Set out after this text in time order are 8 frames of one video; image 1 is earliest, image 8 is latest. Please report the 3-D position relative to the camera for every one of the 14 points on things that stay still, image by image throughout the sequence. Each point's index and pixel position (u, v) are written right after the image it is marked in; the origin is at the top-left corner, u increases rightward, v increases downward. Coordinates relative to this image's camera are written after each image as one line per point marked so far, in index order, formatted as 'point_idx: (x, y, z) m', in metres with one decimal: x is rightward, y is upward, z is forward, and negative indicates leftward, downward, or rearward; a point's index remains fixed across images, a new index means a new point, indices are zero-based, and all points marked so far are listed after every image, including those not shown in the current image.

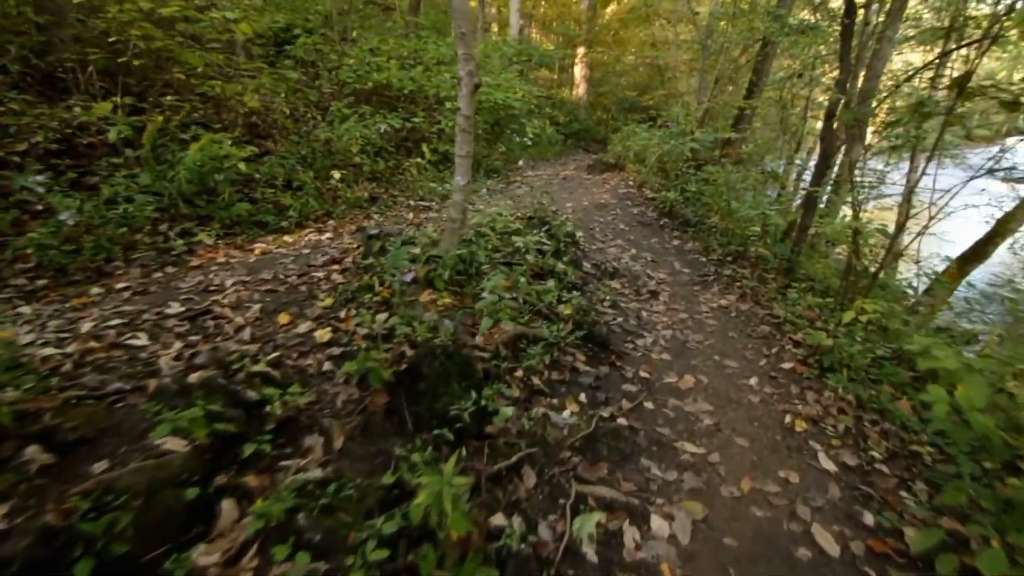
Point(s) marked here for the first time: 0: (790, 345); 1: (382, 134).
0: (+3.0, -0.6, +5.3) m
1: (-3.1, +2.9, +9.4) m
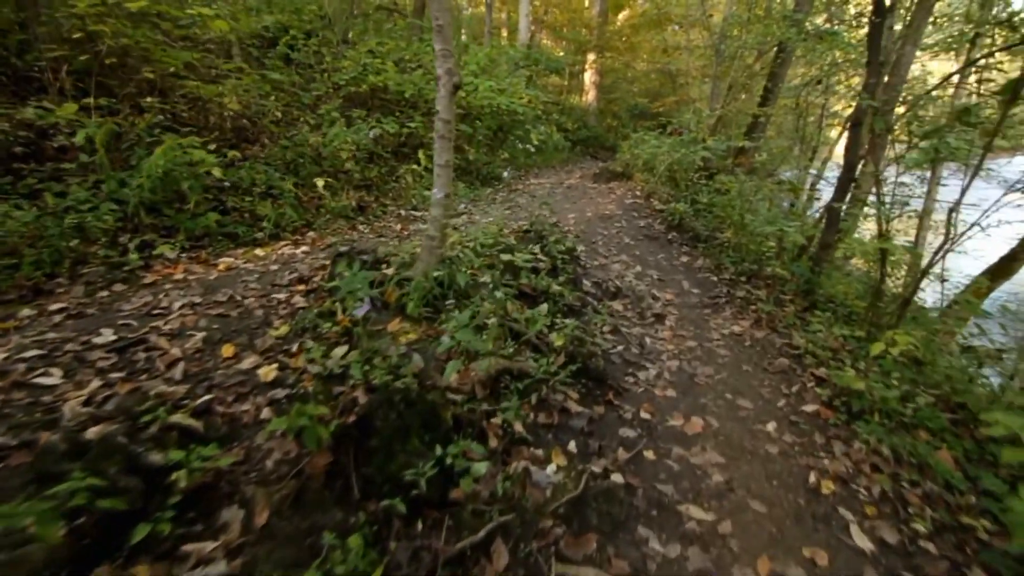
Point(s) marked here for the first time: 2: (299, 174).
0: (+2.9, -0.9, +4.7) m
1: (-3.1, +2.6, +9.0) m
2: (-3.4, +1.8, +7.7) m
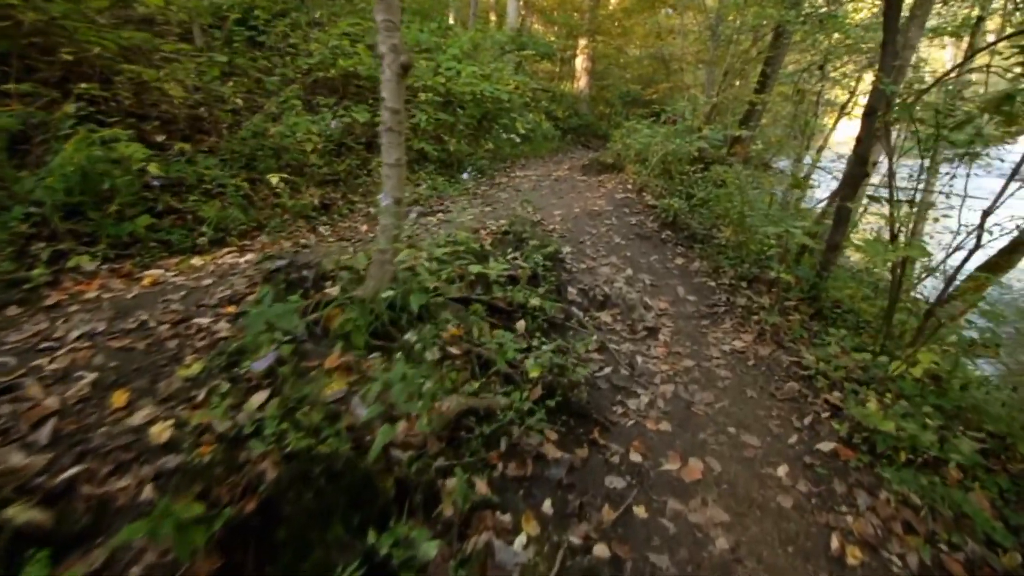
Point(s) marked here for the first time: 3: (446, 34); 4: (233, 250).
0: (+2.6, -1.1, +4.1) m
1: (-3.4, +2.6, +8.2) m
2: (-3.7, +1.7, +6.9) m
3: (-1.9, +7.5, +14.3) m
4: (-3.0, +0.4, +5.2) m
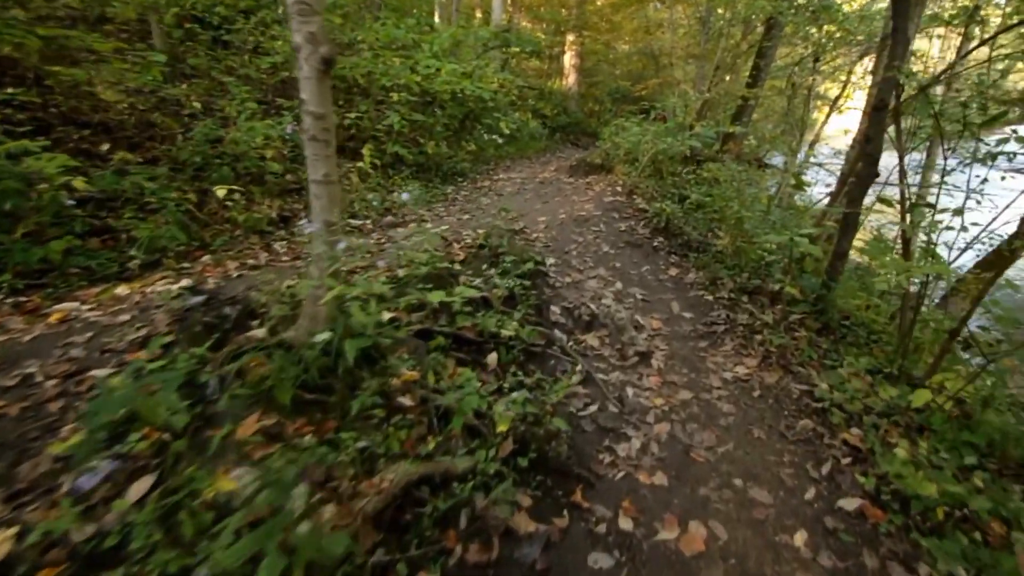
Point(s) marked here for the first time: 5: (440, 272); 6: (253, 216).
0: (+2.4, -1.2, +3.5) m
1: (-3.8, +2.3, +7.6) m
2: (-4.0, +1.4, +6.3) m
3: (-2.4, +7.2, +13.6) m
4: (-3.3, +0.1, +4.6) m
5: (-0.7, +0.1, +4.4) m
6: (-3.1, +0.9, +5.8) m
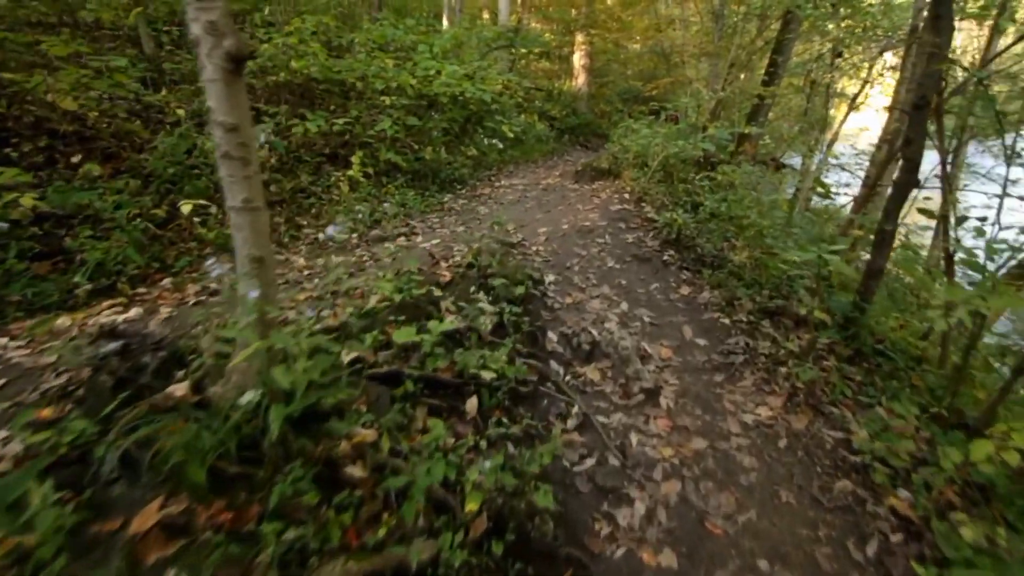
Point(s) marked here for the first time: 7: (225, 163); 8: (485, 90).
0: (+2.3, -1.4, +2.9) m
1: (-3.8, +2.0, +7.1) m
2: (-4.1, +1.1, +5.9) m
3: (-2.3, +7.0, +13.2) m
4: (-3.4, -0.1, +4.1) m
5: (-0.8, -0.1, +3.9) m
6: (-3.2, +0.6, +5.4) m
7: (-1.2, +0.5, +2.1) m
8: (-0.6, +4.5, +11.1) m
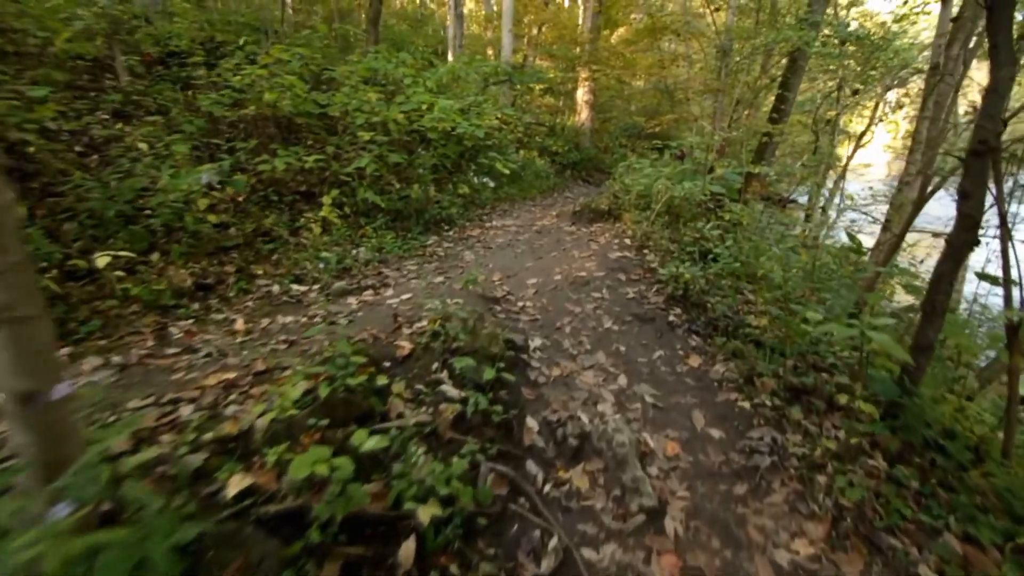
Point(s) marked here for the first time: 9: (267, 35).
0: (+2.0, -2.0, +2.0) m
1: (-4.0, +1.3, +6.4) m
2: (-4.3, +0.5, +5.1) m
3: (-2.4, +5.9, +12.8) m
4: (-3.6, -0.7, +3.3) m
5: (-1.0, -0.6, +3.1) m
6: (-3.4, 0.0, +4.6) m
7: (-1.5, +0.1, +1.3) m
8: (-0.7, +3.5, +10.5) m
9: (-5.6, +5.8, +11.1) m
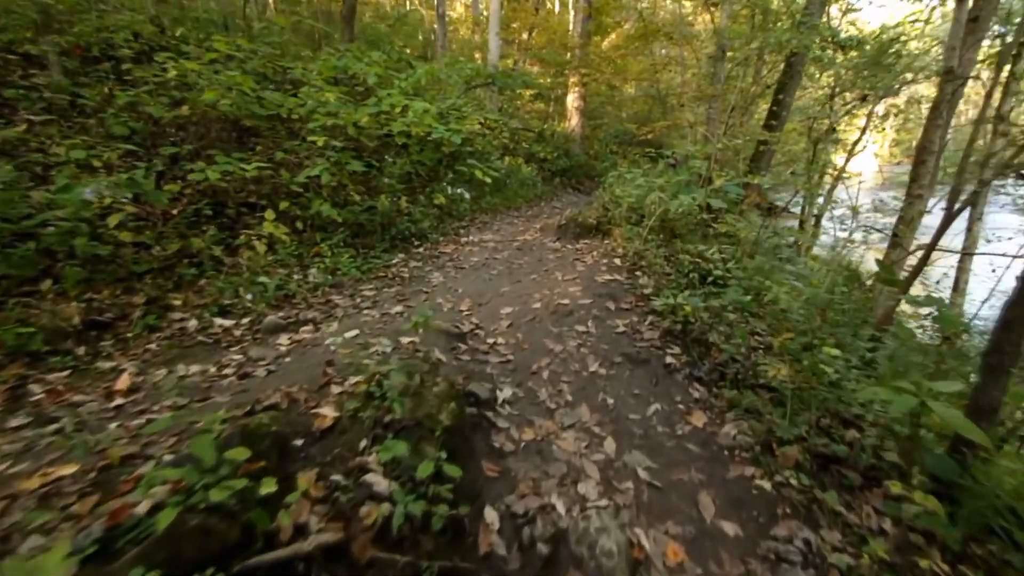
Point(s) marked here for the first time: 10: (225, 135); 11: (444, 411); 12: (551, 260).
0: (+1.8, -2.3, +1.1) m
1: (-4.3, +1.0, +5.5) m
2: (-4.6, +0.2, +4.2) m
3: (-2.8, +5.4, +11.9) m
4: (-3.9, -1.0, +2.3) m
5: (-1.3, -1.0, +2.1) m
6: (-3.7, -0.3, +3.6) m
7: (-1.7, -0.2, +0.4) m
8: (-1.1, +3.1, +9.6) m
9: (-6.0, +5.4, +10.2) m
10: (-4.2, +2.3, +7.1) m
11: (-0.4, -0.8, +3.2) m
12: (+0.6, +0.4, +7.1) m
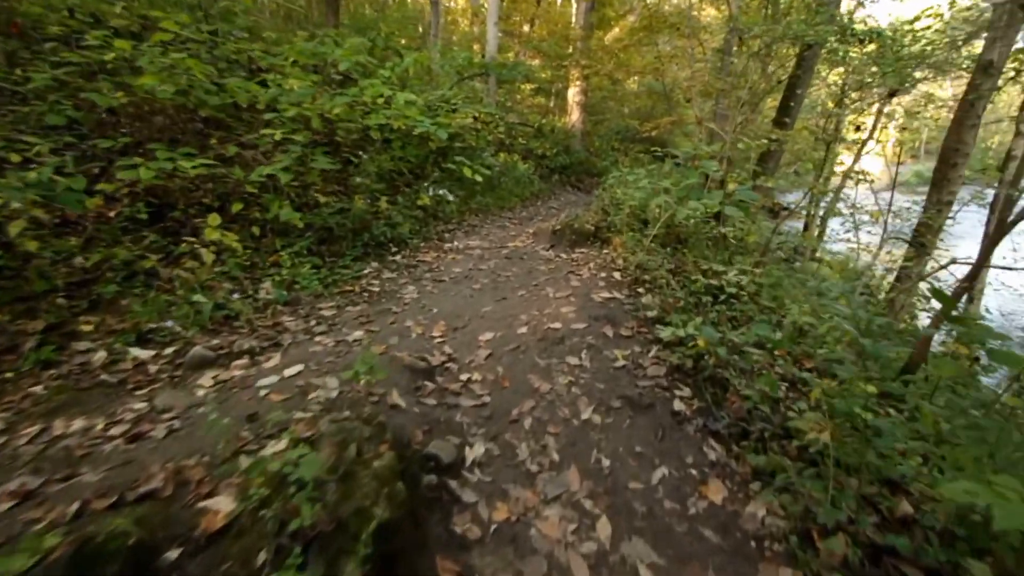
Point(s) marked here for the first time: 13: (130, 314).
0: (+1.6, -2.6, +0.3) m
1: (-4.5, +0.8, +4.7) m
2: (-4.7, 0.0, +3.4) m
3: (-2.9, +5.3, +11.0) m
4: (-4.1, -1.2, +1.5) m
5: (-1.5, -1.2, +1.3) m
6: (-3.9, -0.5, +2.9) m
7: (-1.9, -0.4, -0.4) m
8: (-1.3, +3.0, +8.8) m
9: (-6.1, +5.3, +9.3) m
10: (-4.3, +2.2, +6.3) m
11: (-0.6, -1.0, +2.4) m
12: (+0.4, +0.2, +6.3) m
13: (-3.3, -0.3, +4.2) m
